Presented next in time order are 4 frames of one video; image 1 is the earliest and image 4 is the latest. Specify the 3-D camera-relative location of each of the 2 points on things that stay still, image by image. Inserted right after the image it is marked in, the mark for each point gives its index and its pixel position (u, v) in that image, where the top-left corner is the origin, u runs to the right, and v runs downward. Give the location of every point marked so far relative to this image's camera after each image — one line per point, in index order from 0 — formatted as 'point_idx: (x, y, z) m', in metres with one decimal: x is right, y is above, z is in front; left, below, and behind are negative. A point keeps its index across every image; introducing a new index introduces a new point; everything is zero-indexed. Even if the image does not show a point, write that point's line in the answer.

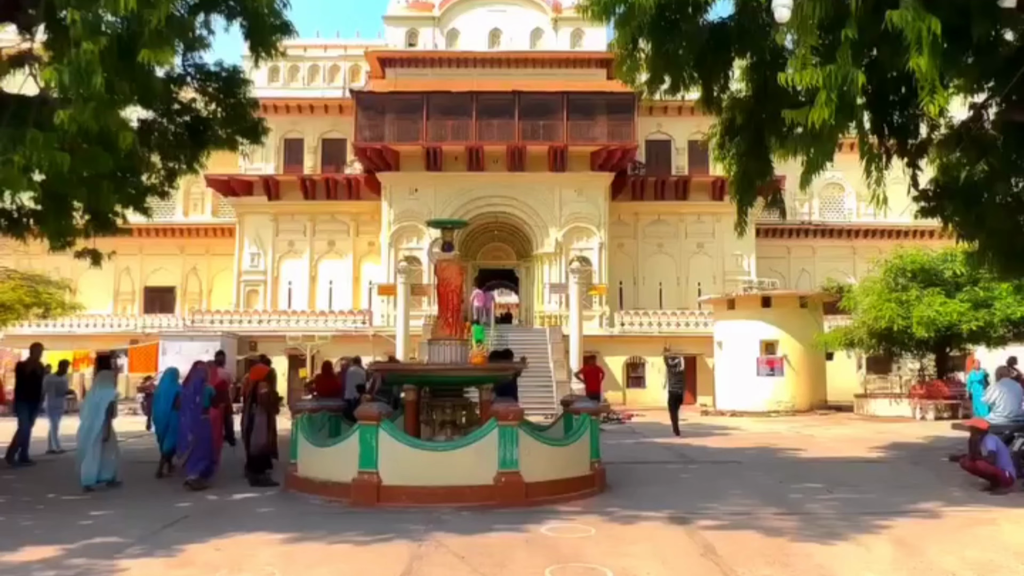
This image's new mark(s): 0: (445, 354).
0: (-0.8, -0.7, +9.9) m
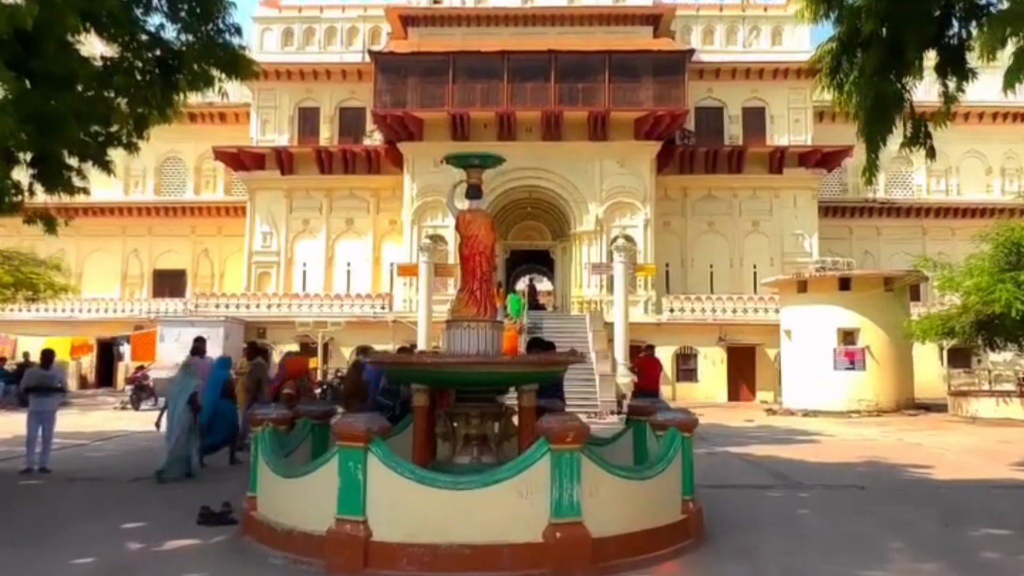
0: (-0.3, -0.4, +7.0) m
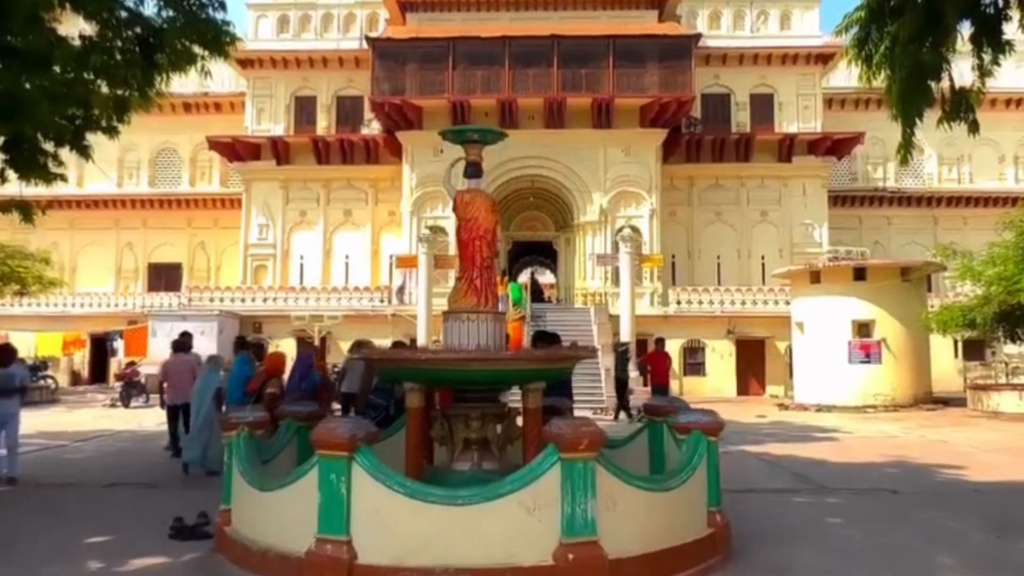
0: (-0.3, -0.3, +6.3) m
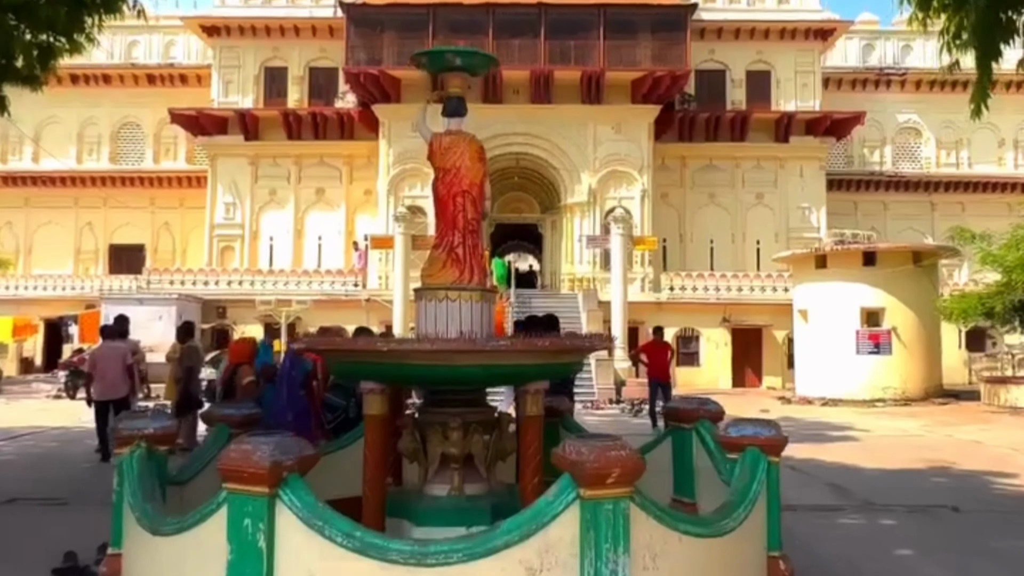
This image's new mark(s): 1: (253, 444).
0: (-0.3, -0.2, +4.8) m
1: (-1.0, -0.6, +3.3) m
